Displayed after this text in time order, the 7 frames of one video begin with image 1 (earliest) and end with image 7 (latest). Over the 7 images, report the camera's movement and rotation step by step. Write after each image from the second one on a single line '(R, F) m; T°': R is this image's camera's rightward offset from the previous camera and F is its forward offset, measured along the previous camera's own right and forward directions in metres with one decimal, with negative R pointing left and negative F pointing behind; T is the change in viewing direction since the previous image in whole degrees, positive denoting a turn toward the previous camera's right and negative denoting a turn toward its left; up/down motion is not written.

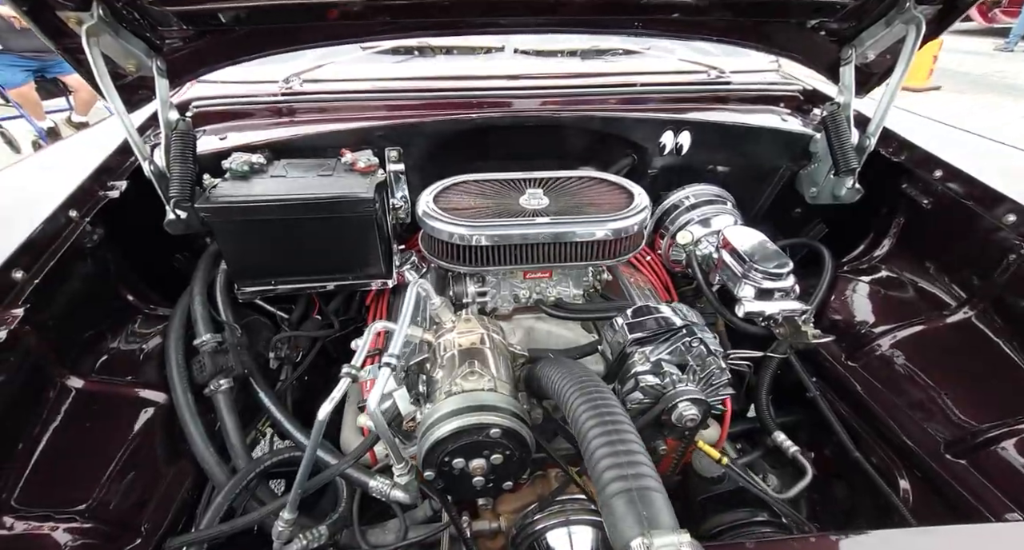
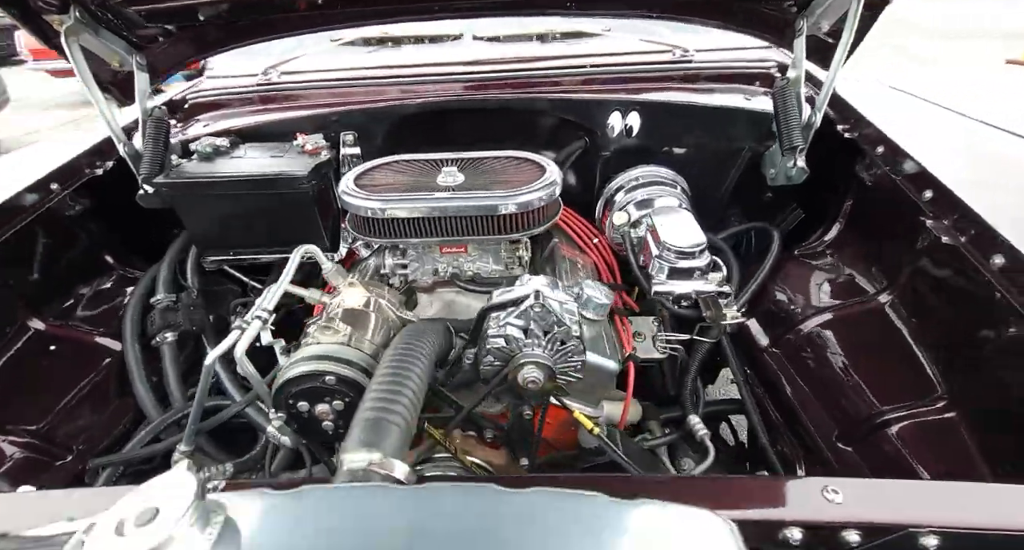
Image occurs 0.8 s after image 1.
(+0.3, 0.0) m; -8°
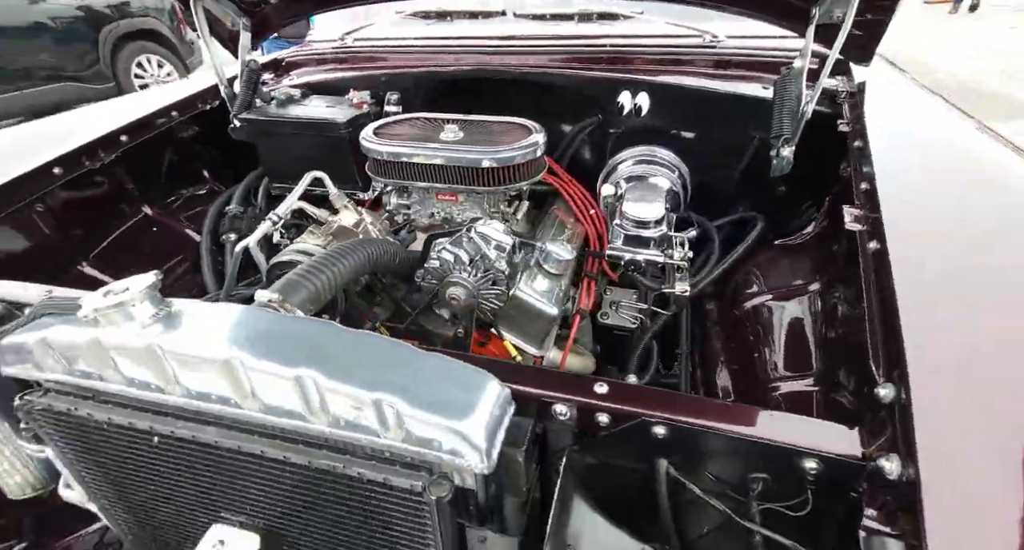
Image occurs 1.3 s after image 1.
(+0.3, -0.1) m; -12°
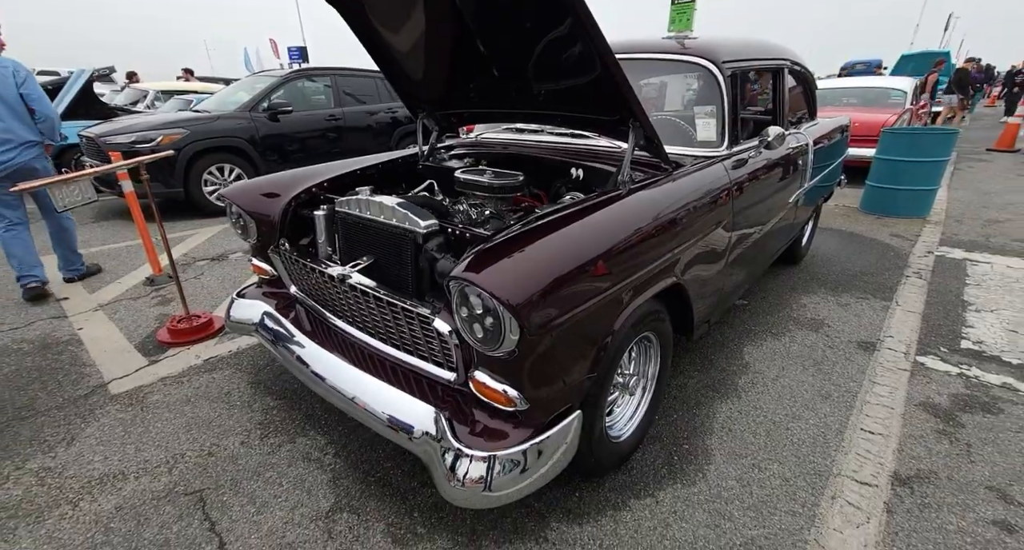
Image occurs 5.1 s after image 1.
(+1.0, -1.1) m; -24°
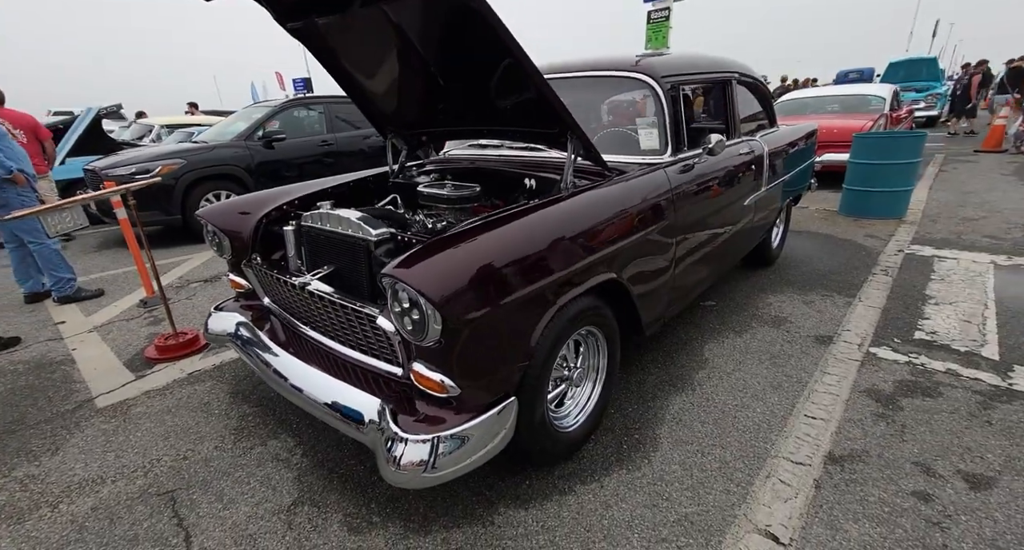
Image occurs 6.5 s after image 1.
(+0.3, -0.1) m; -1°
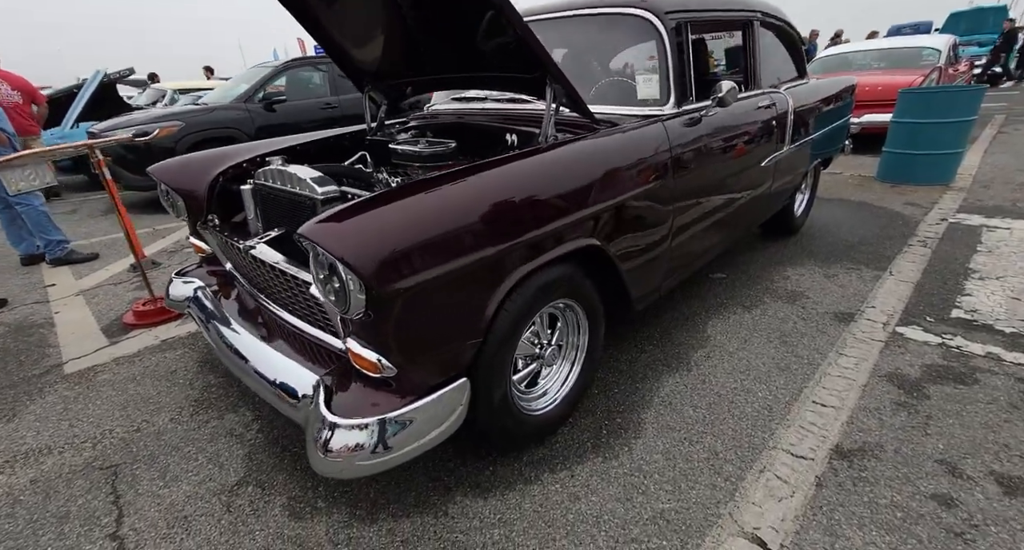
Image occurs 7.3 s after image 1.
(+0.2, +0.2) m; -3°
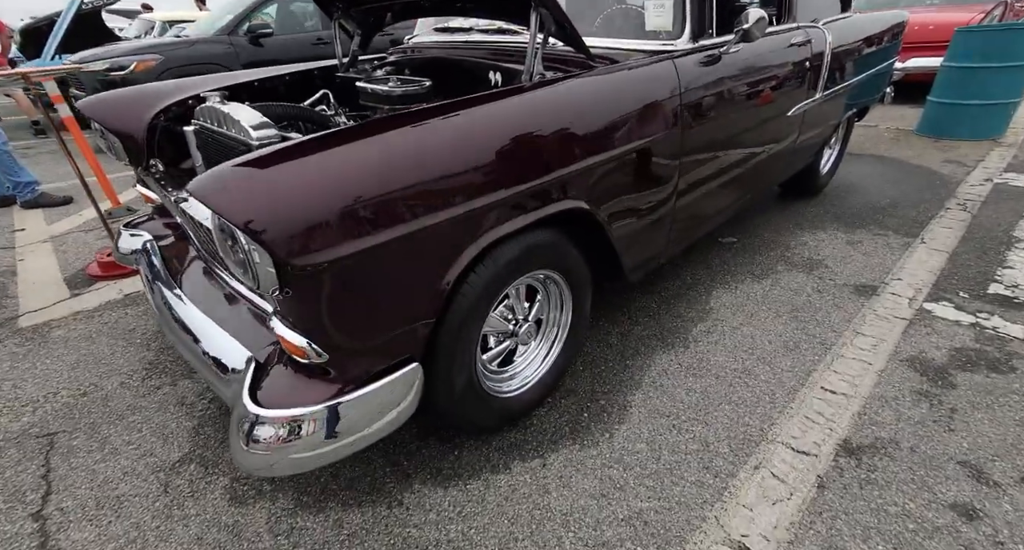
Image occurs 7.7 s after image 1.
(+0.1, +0.3) m; -1°
